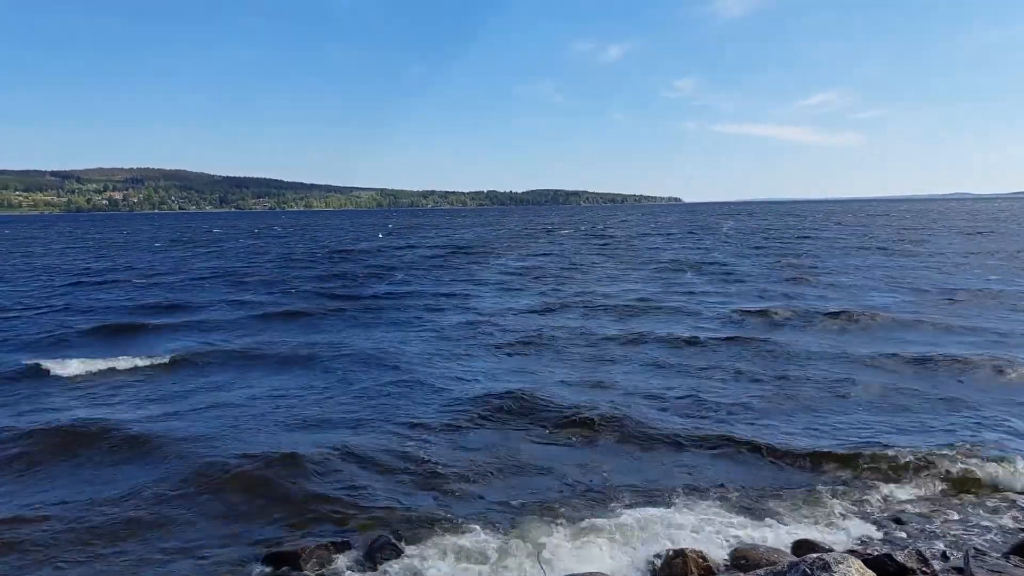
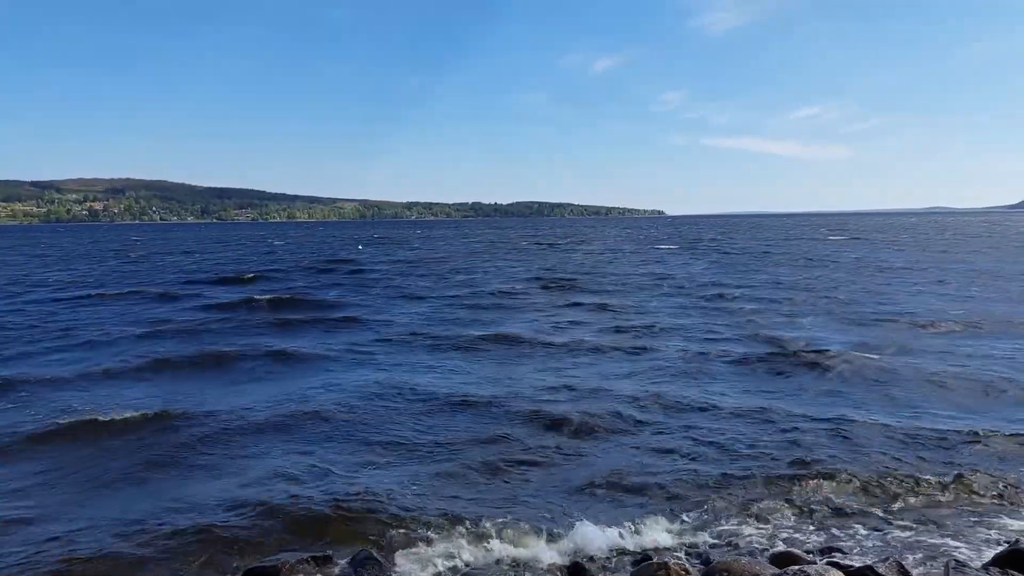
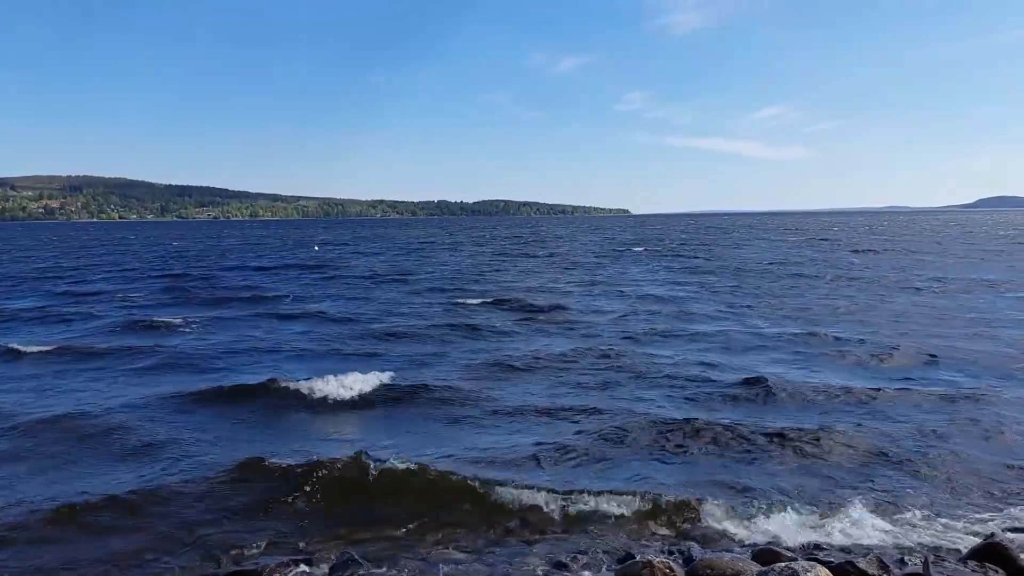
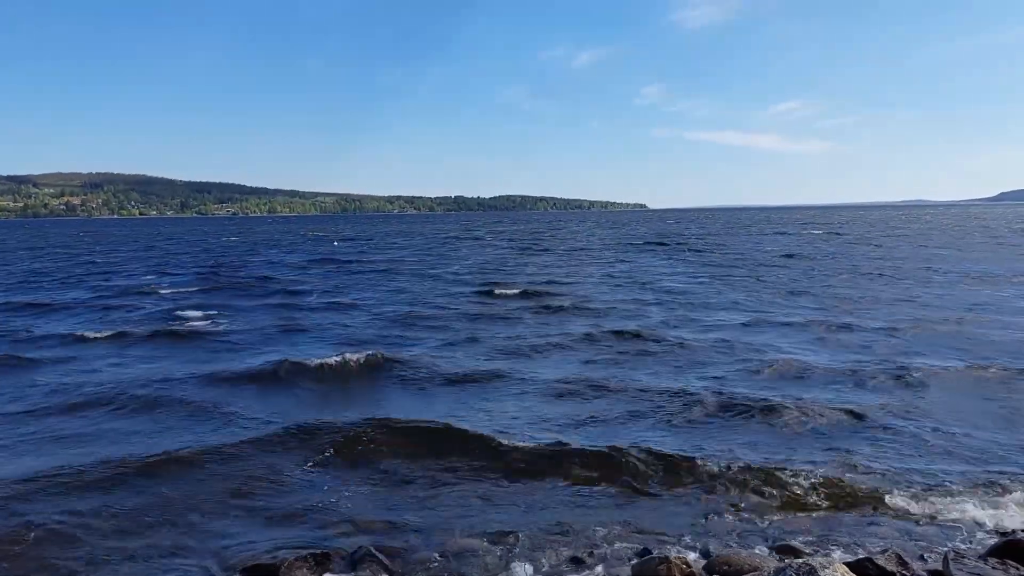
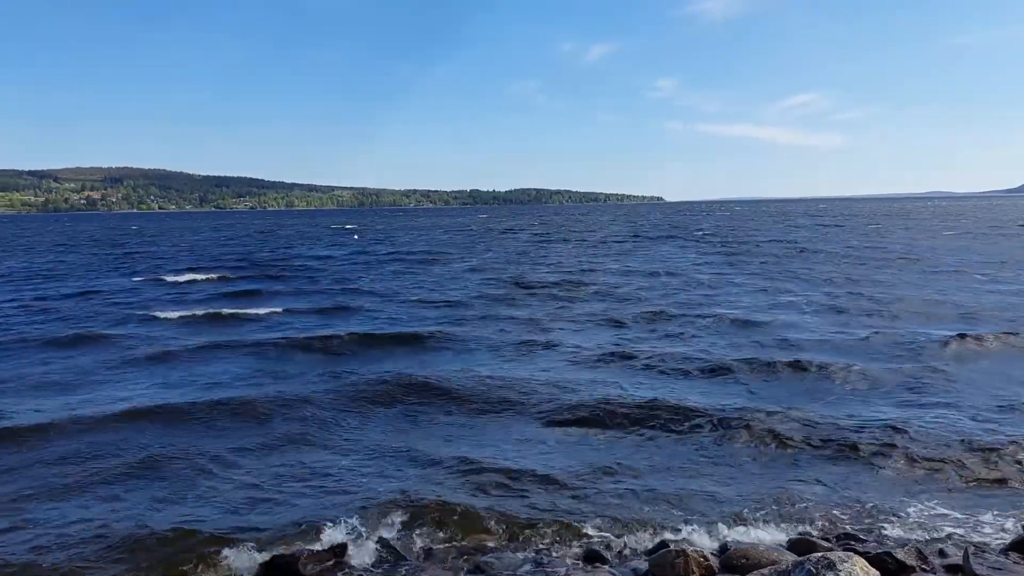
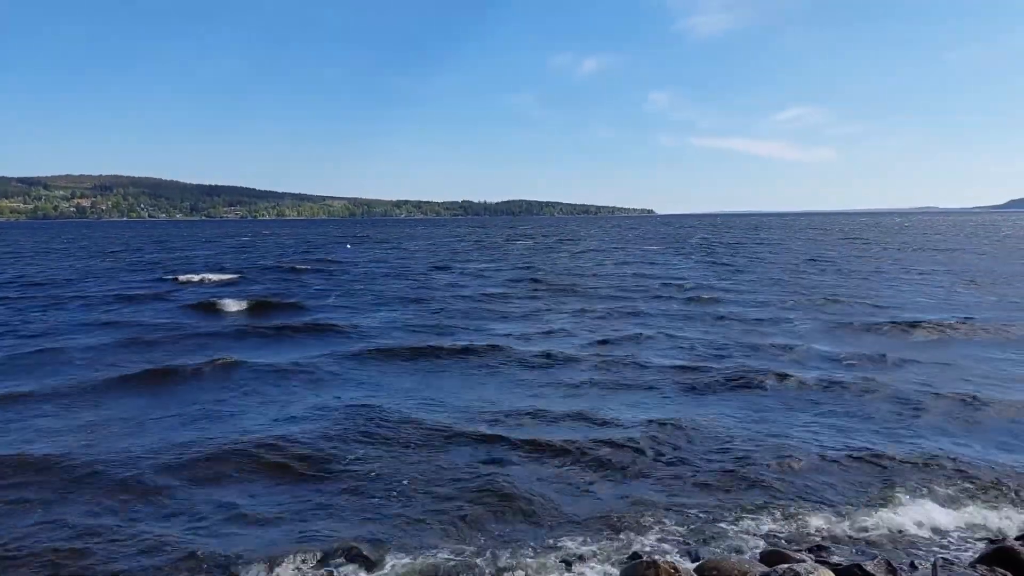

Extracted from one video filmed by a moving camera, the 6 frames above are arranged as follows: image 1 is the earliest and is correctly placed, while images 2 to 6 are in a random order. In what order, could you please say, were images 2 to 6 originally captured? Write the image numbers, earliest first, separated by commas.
2, 6, 5, 4, 3
